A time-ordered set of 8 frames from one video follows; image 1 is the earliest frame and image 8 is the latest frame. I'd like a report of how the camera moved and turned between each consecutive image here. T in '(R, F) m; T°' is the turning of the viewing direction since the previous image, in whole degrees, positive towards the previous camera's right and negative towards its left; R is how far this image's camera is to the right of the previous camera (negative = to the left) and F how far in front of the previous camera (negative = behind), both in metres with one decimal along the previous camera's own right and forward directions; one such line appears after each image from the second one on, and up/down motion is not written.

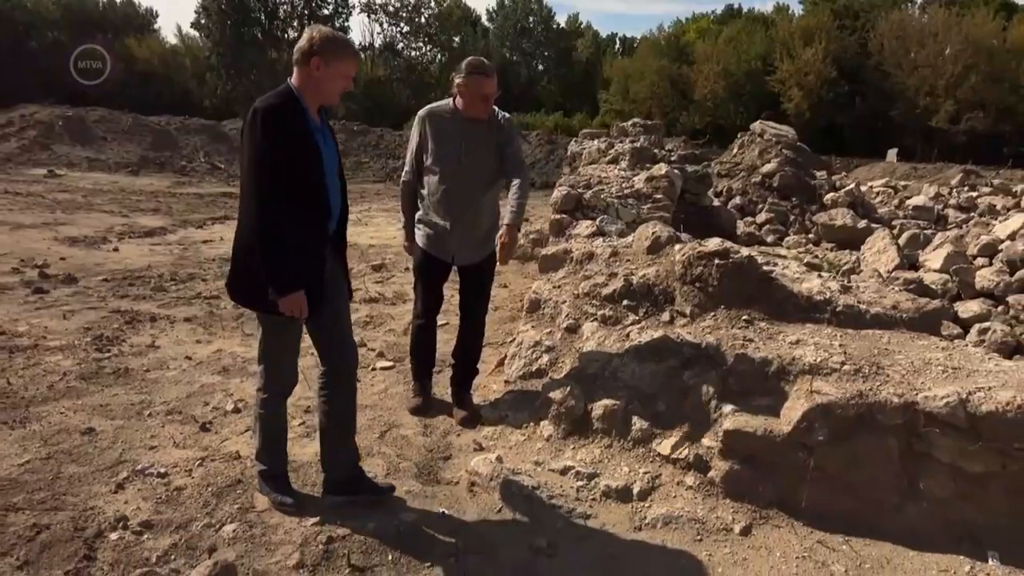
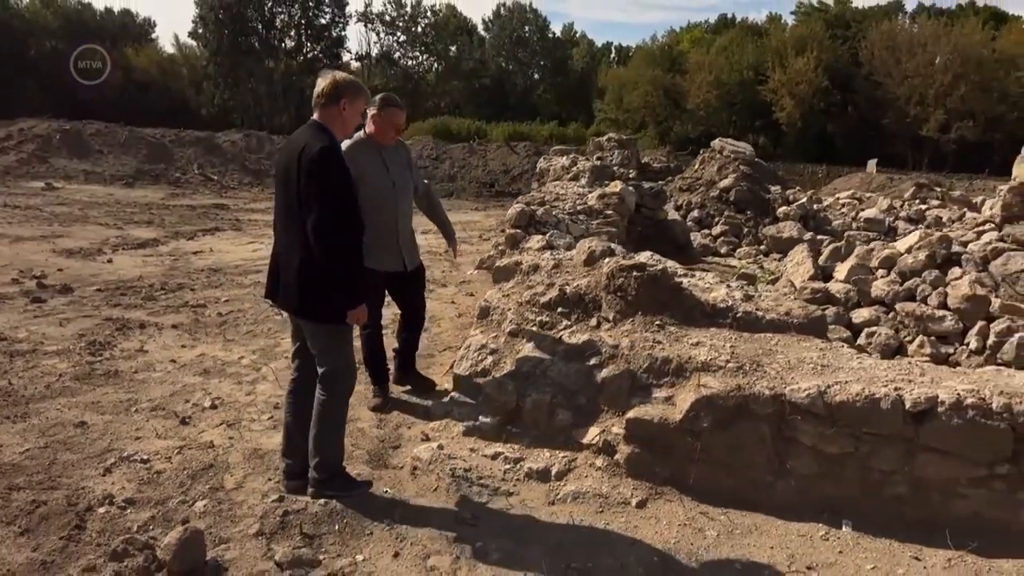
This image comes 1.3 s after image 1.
(+0.3, -0.5) m; 0°
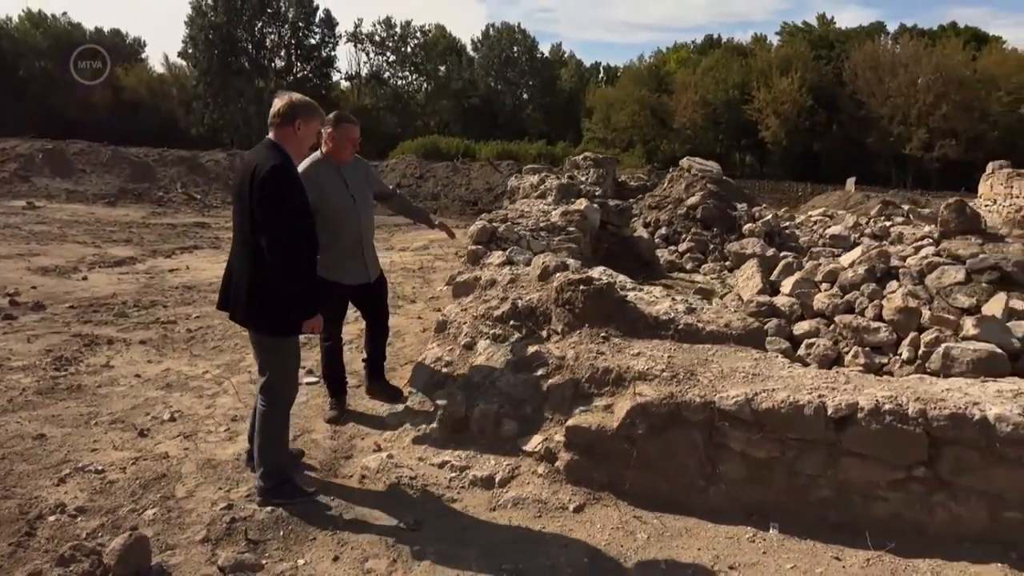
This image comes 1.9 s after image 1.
(+0.2, -0.1) m; +1°
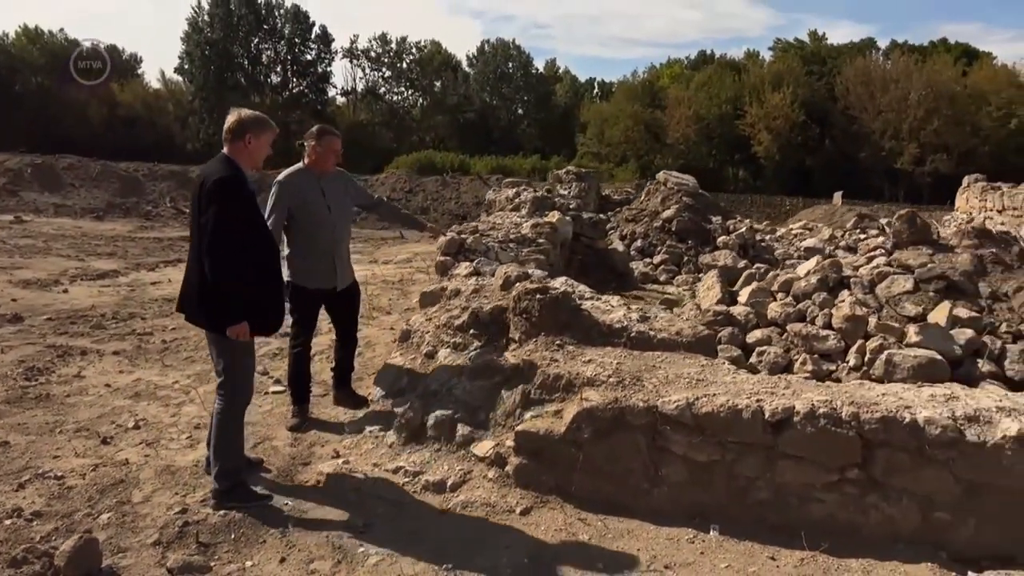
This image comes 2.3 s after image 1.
(+0.2, -0.1) m; 0°
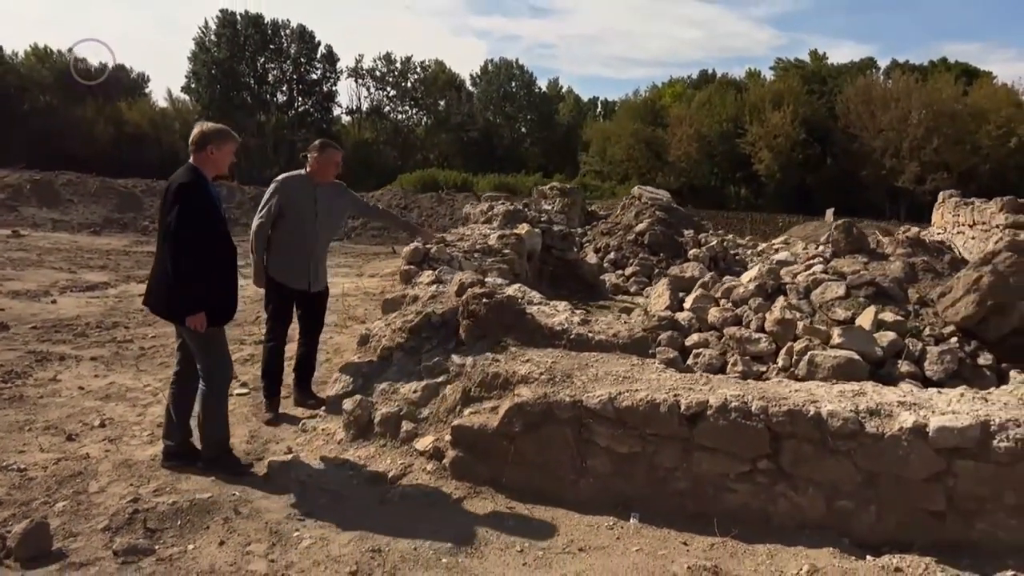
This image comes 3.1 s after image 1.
(+0.3, -0.2) m; 0°
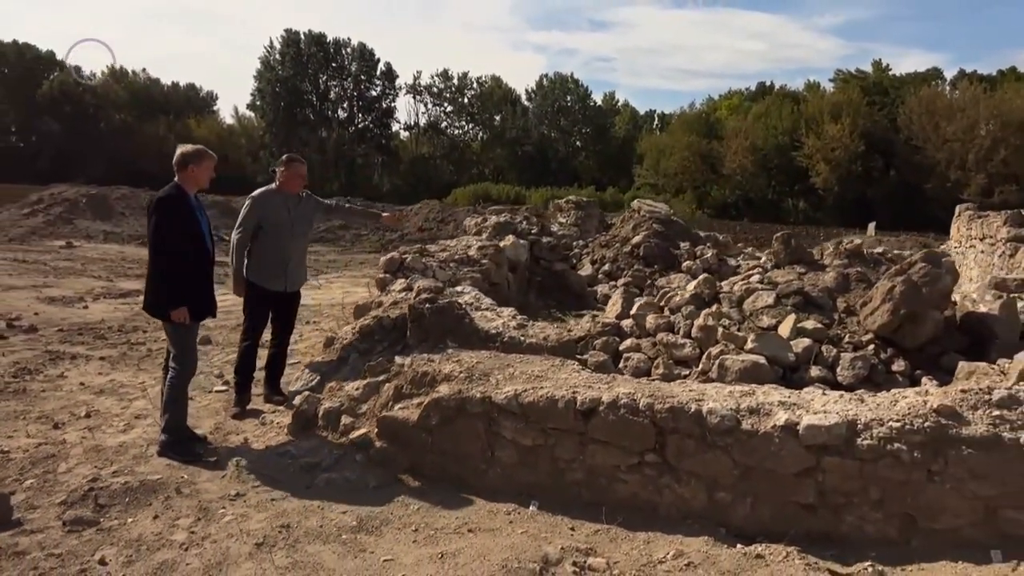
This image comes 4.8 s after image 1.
(+0.7, -0.3) m; -4°
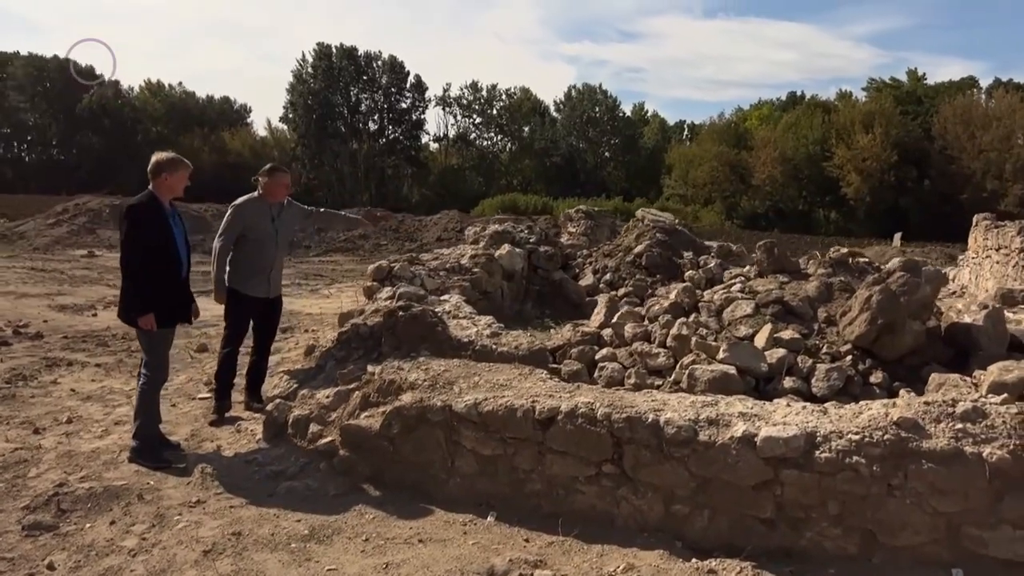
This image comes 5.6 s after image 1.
(+0.3, +0.1) m; -2°
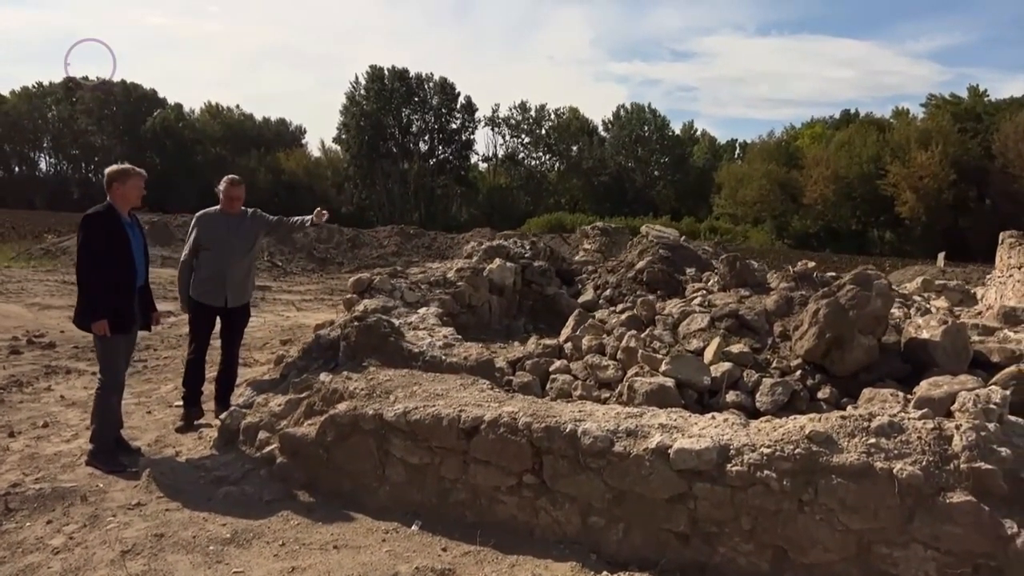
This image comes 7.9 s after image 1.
(+0.6, 0.0) m; -4°
